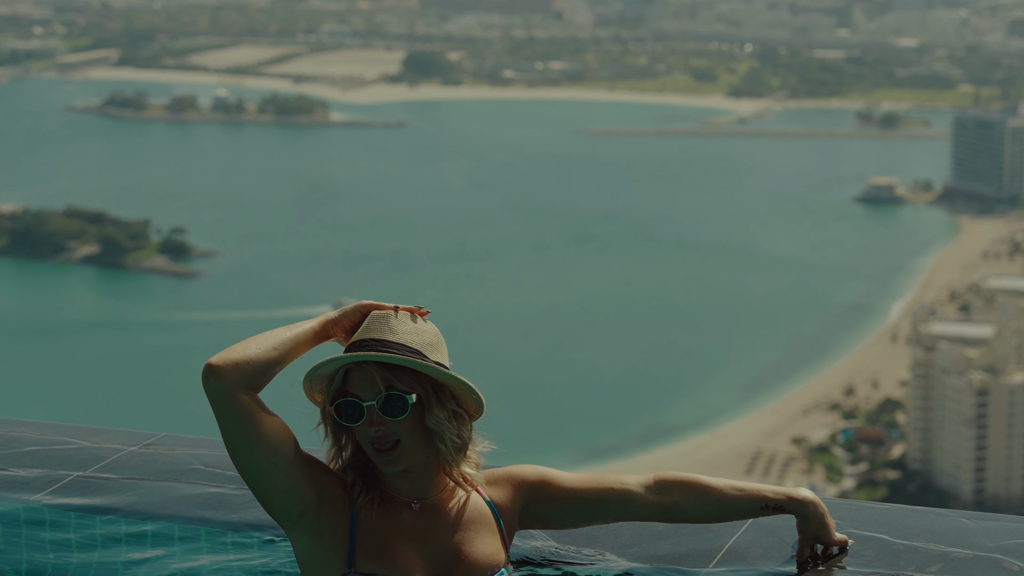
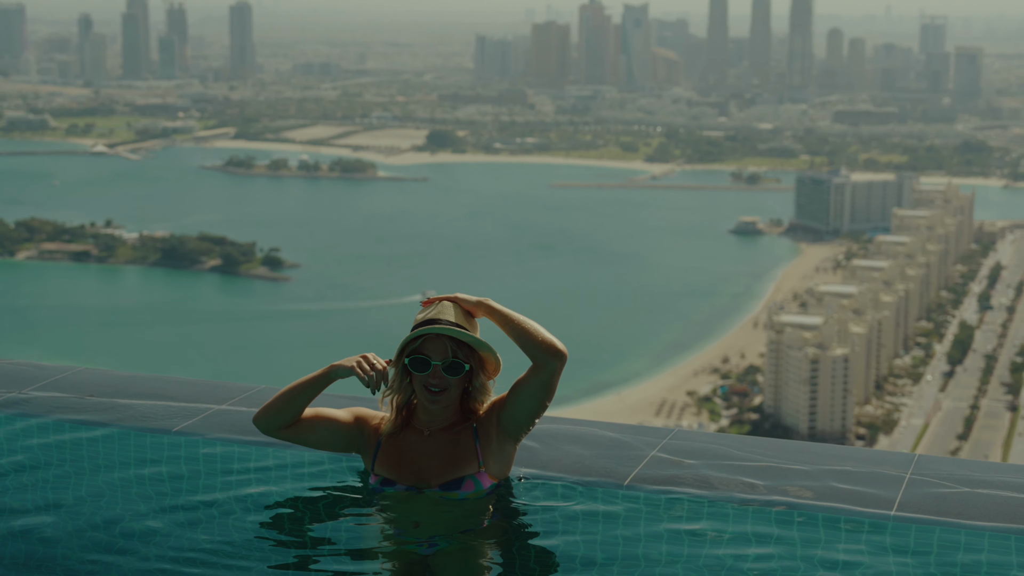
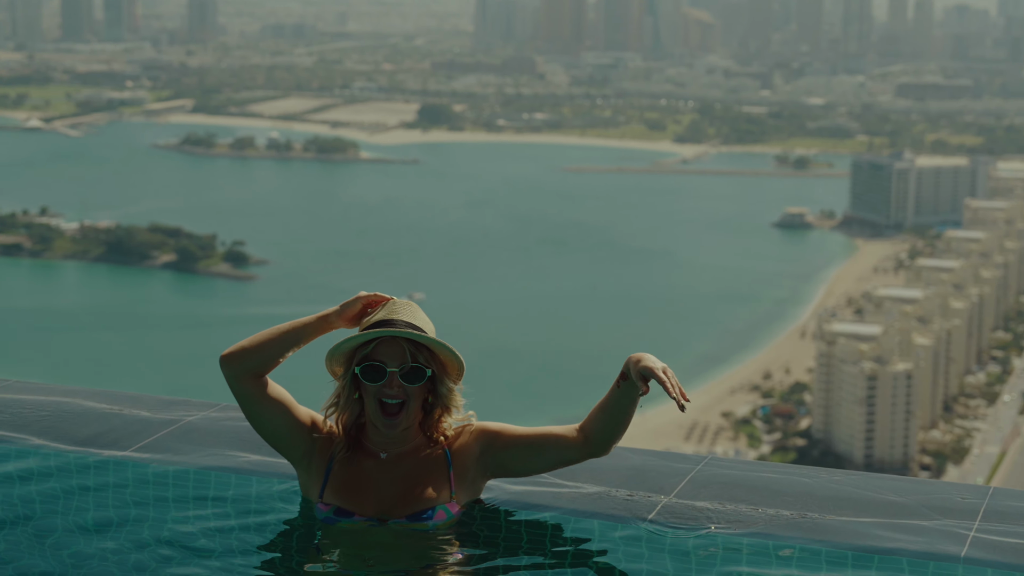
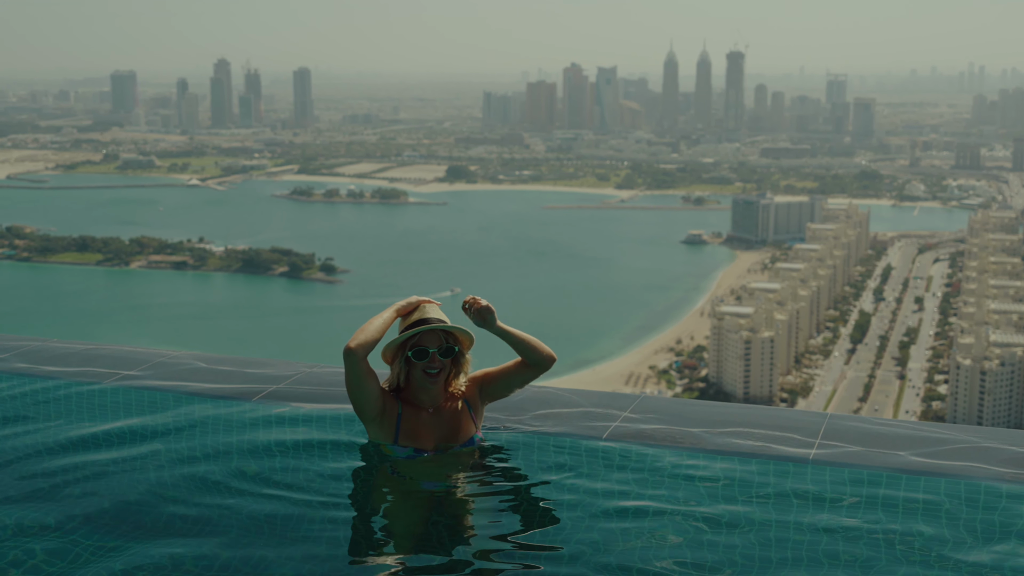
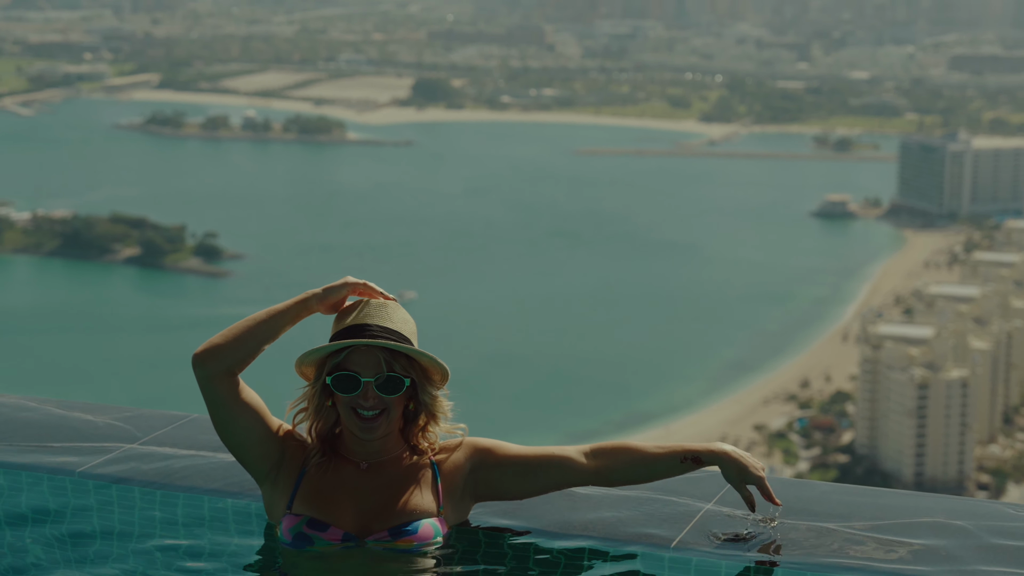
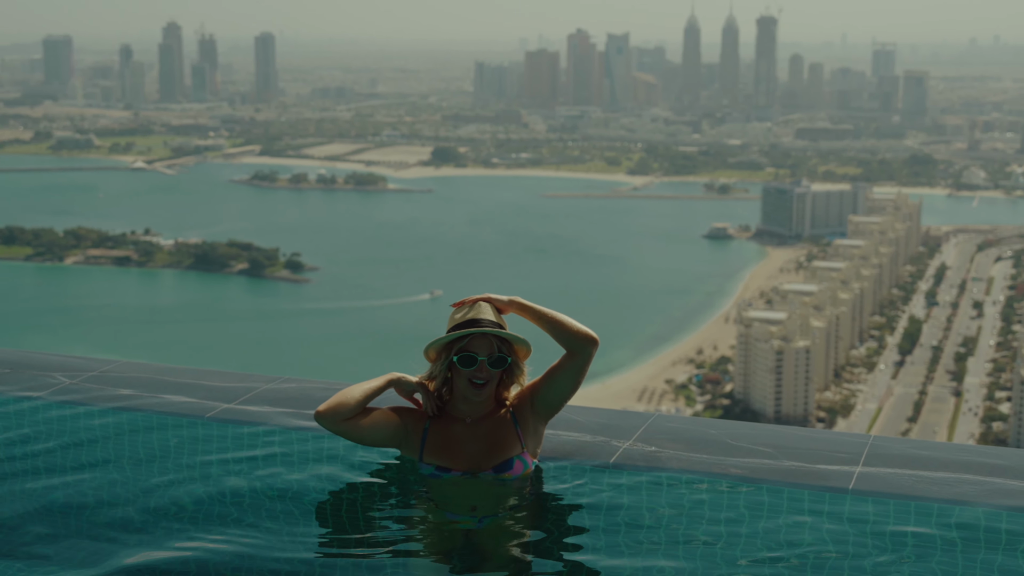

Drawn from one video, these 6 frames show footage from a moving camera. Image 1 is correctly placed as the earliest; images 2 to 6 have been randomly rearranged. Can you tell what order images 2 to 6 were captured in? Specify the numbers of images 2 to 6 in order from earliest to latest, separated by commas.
5, 3, 2, 6, 4
